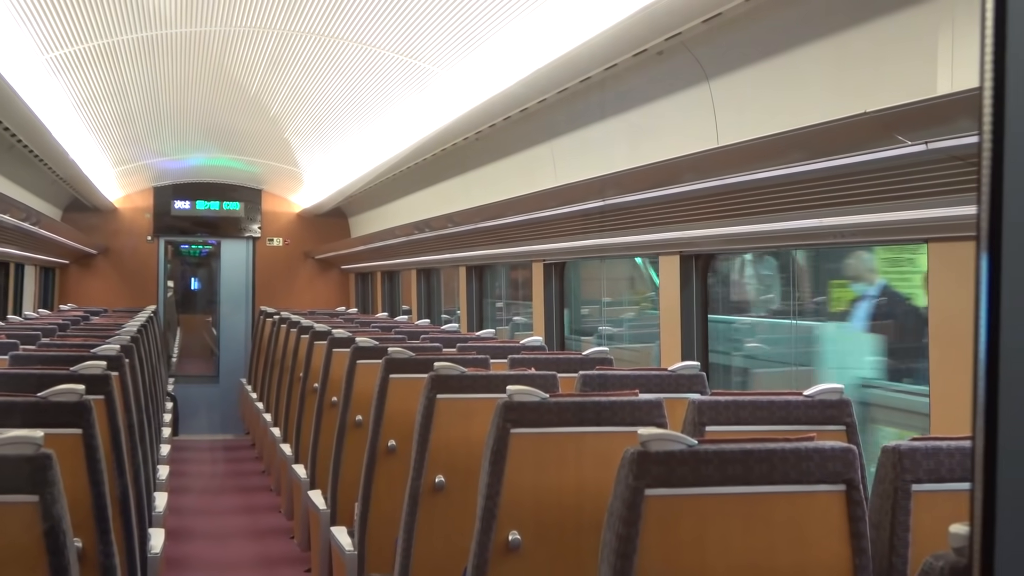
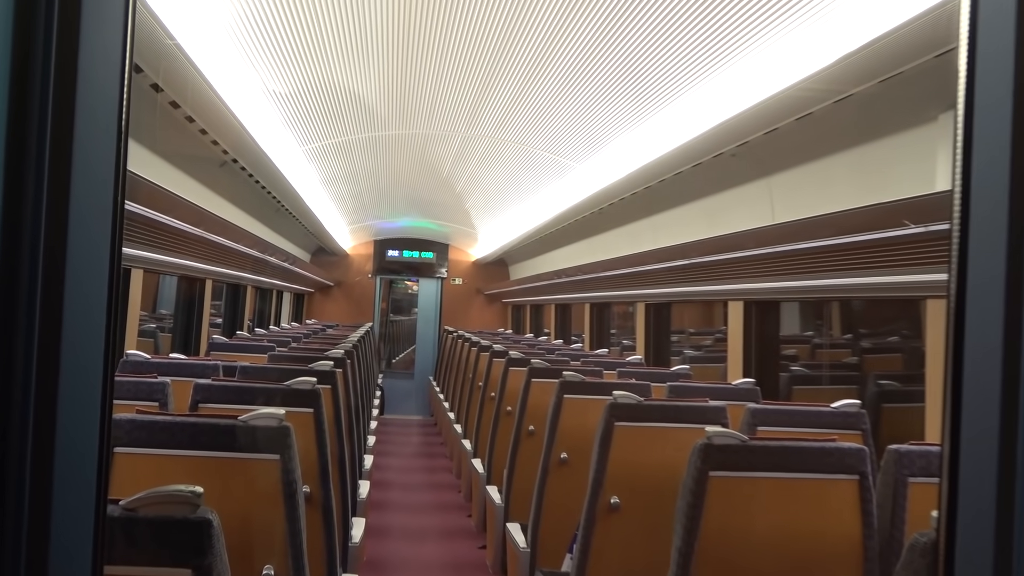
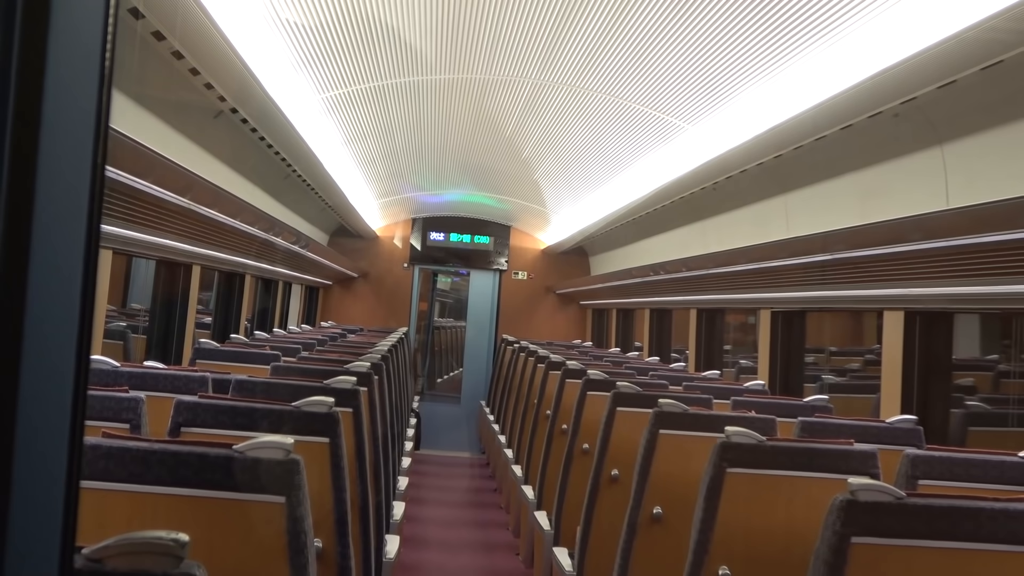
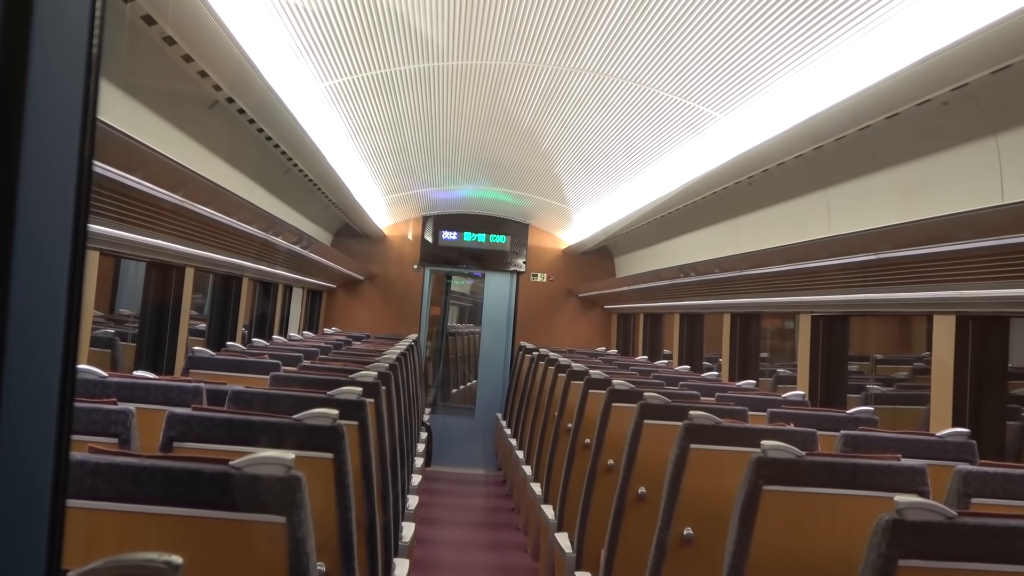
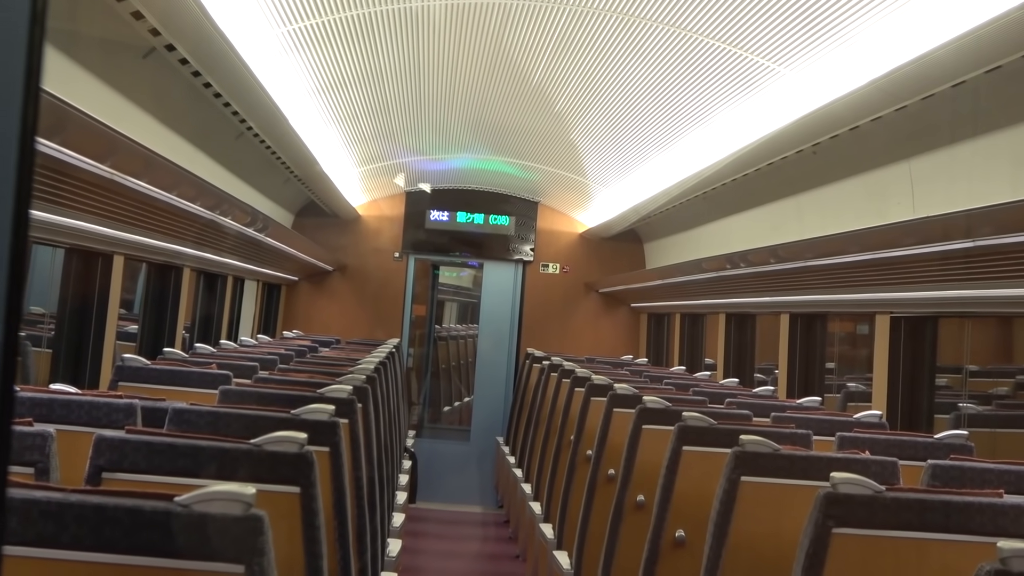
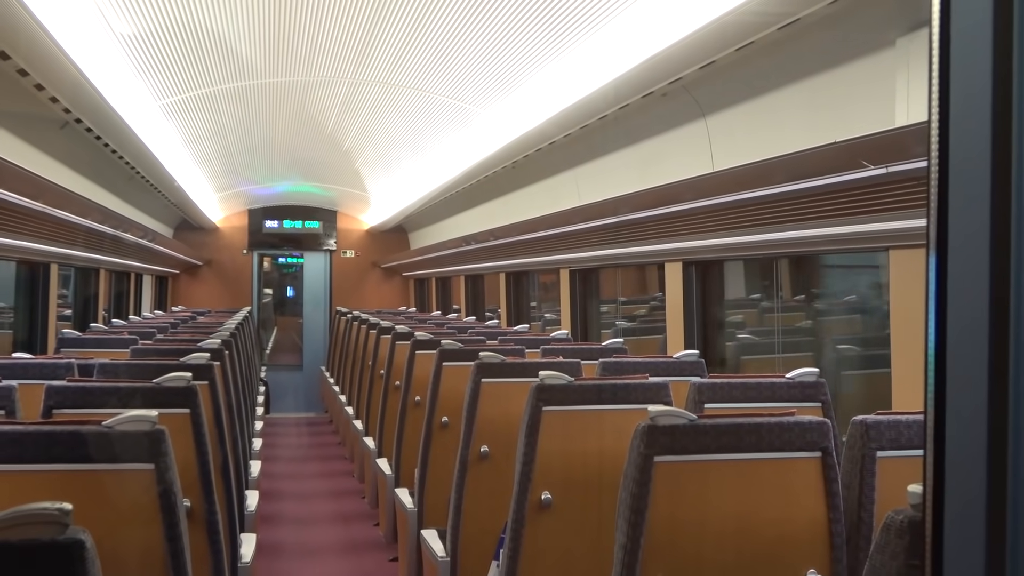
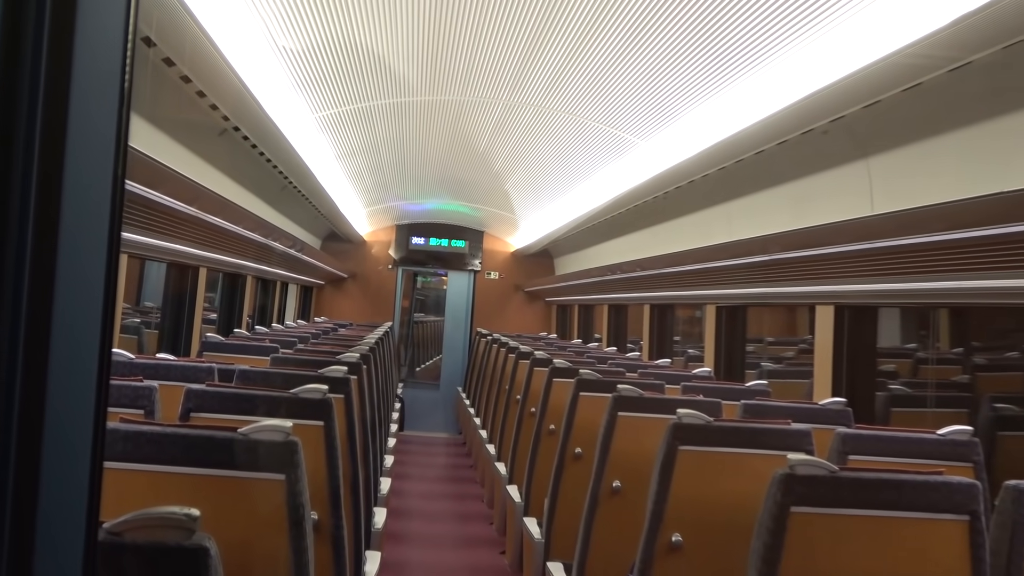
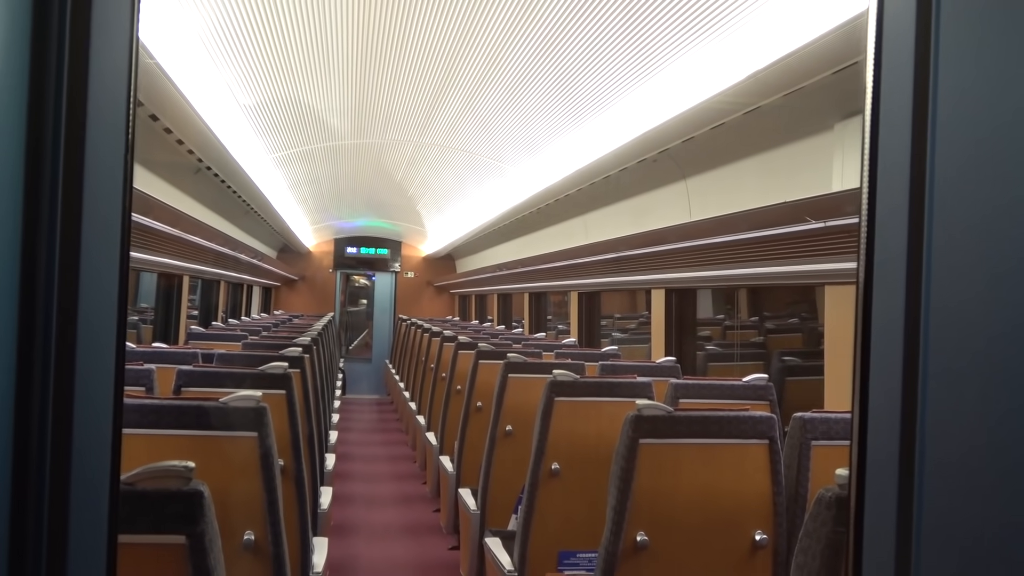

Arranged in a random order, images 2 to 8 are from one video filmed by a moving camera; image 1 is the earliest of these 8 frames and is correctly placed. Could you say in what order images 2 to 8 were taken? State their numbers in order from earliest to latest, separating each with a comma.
6, 8, 2, 7, 3, 4, 5
